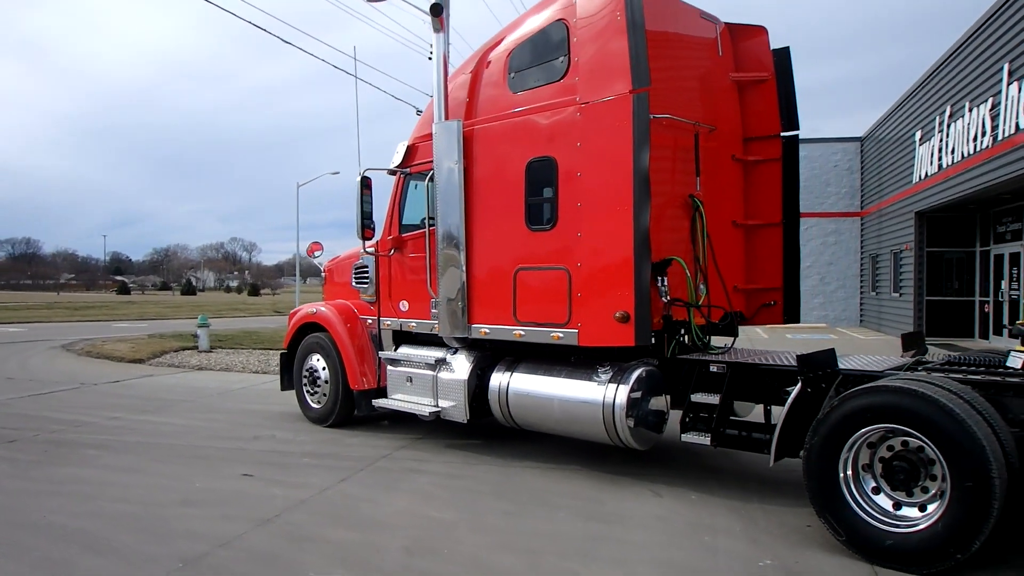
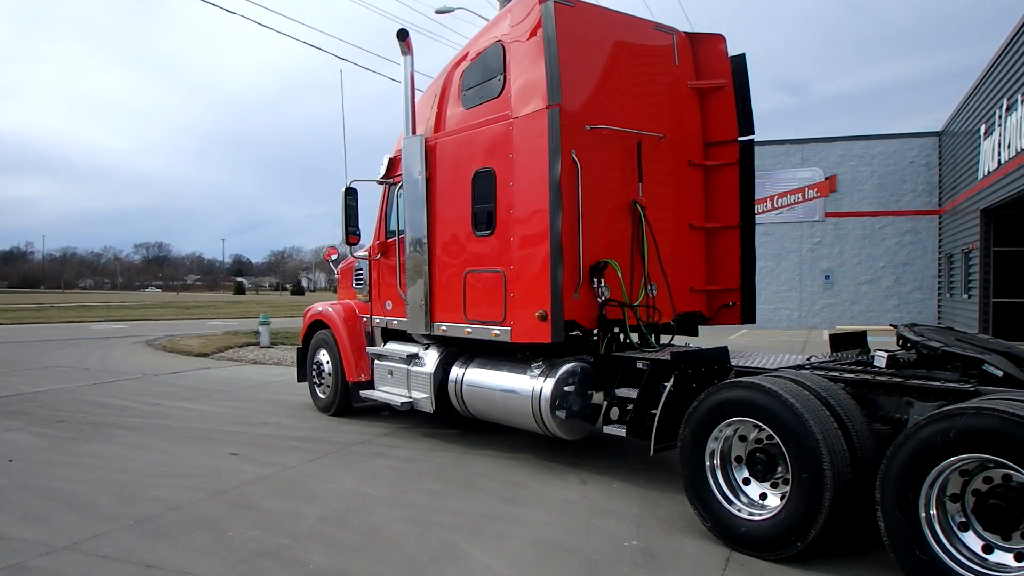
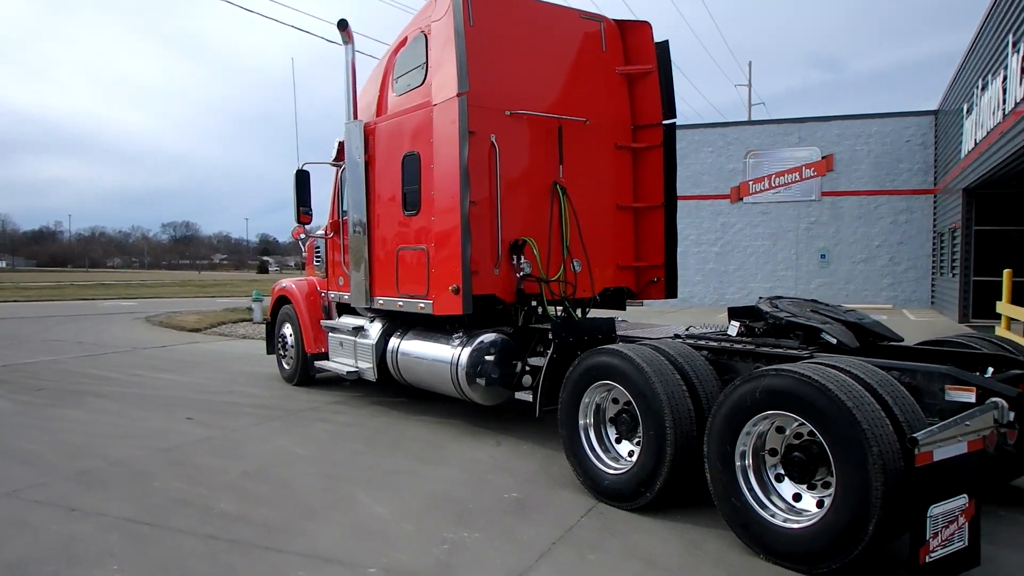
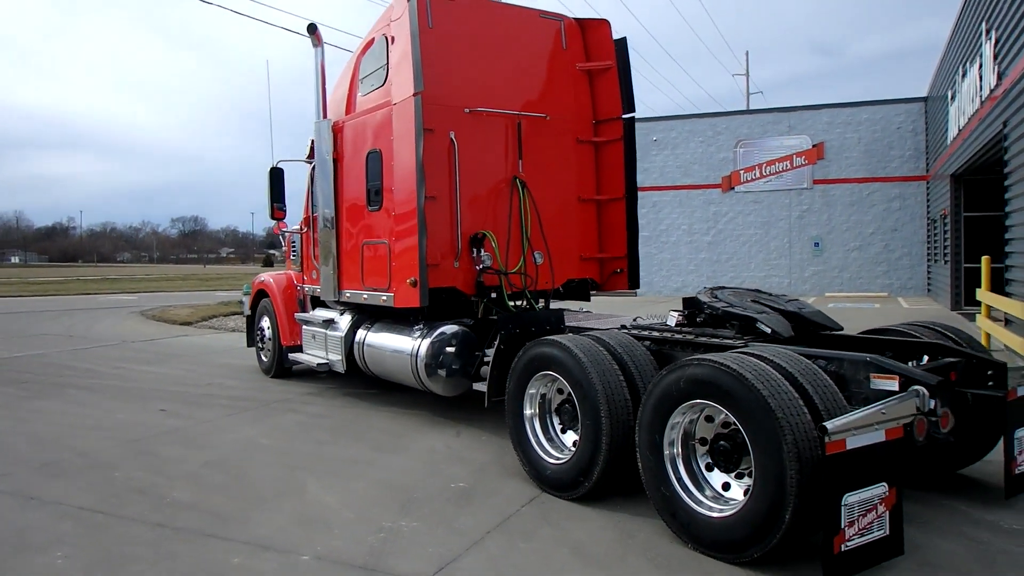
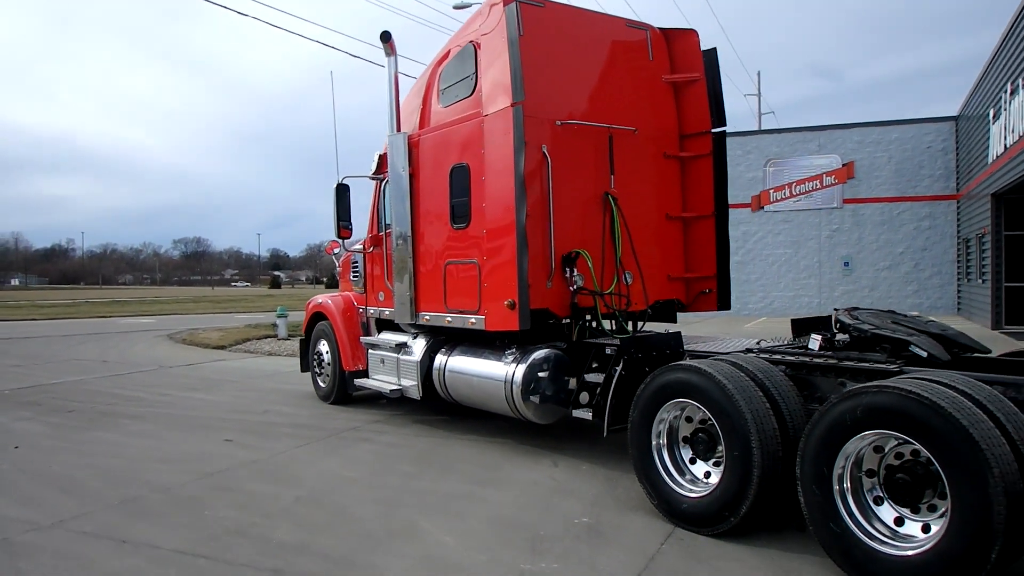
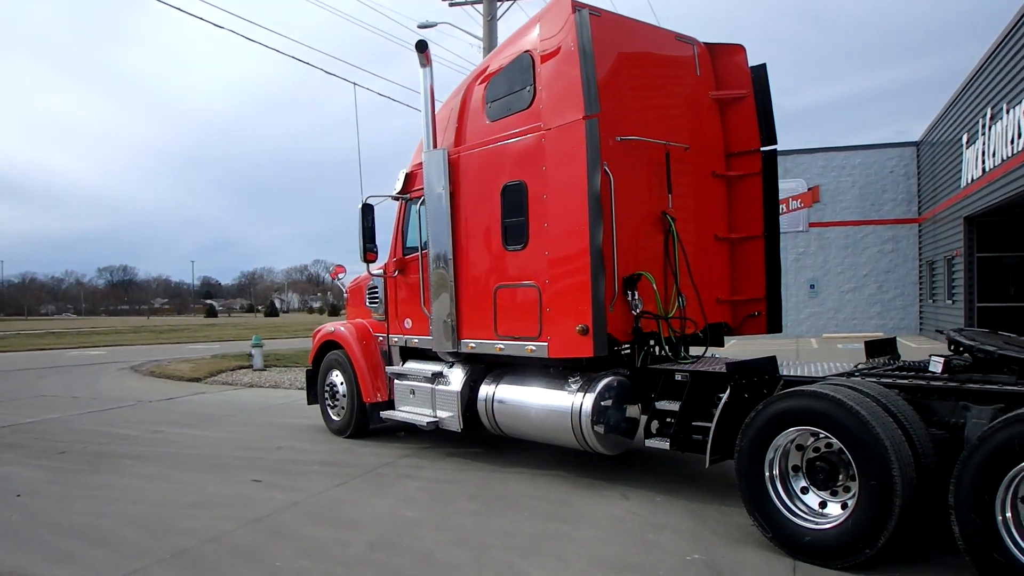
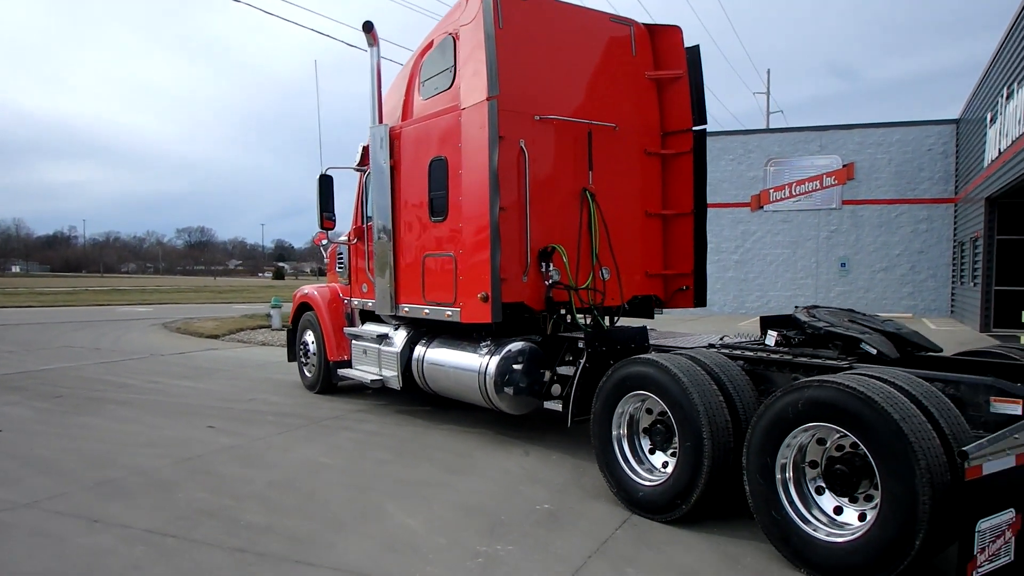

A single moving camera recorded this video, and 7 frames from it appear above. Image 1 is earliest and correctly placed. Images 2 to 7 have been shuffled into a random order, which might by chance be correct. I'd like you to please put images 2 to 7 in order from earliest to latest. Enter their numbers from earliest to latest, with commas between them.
6, 2, 5, 7, 3, 4
